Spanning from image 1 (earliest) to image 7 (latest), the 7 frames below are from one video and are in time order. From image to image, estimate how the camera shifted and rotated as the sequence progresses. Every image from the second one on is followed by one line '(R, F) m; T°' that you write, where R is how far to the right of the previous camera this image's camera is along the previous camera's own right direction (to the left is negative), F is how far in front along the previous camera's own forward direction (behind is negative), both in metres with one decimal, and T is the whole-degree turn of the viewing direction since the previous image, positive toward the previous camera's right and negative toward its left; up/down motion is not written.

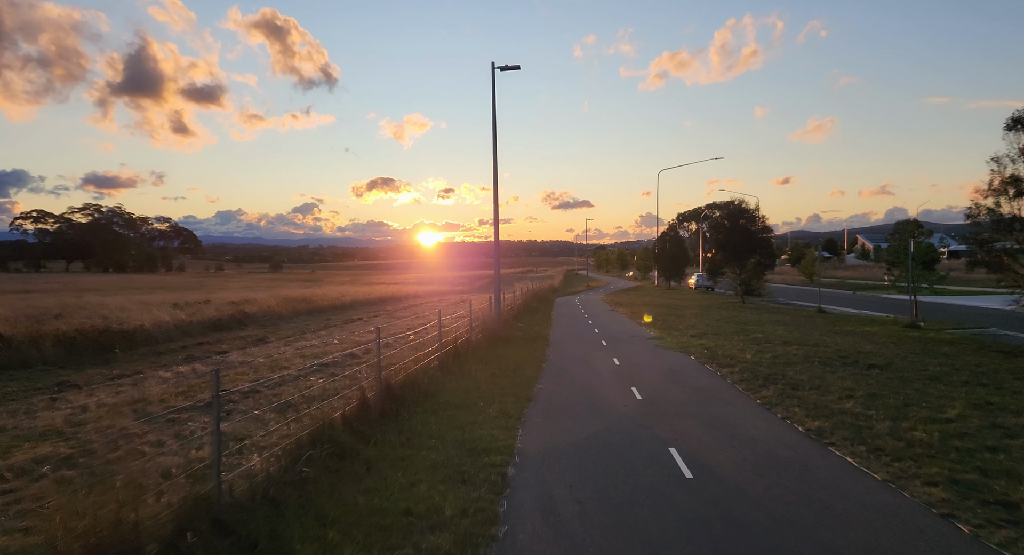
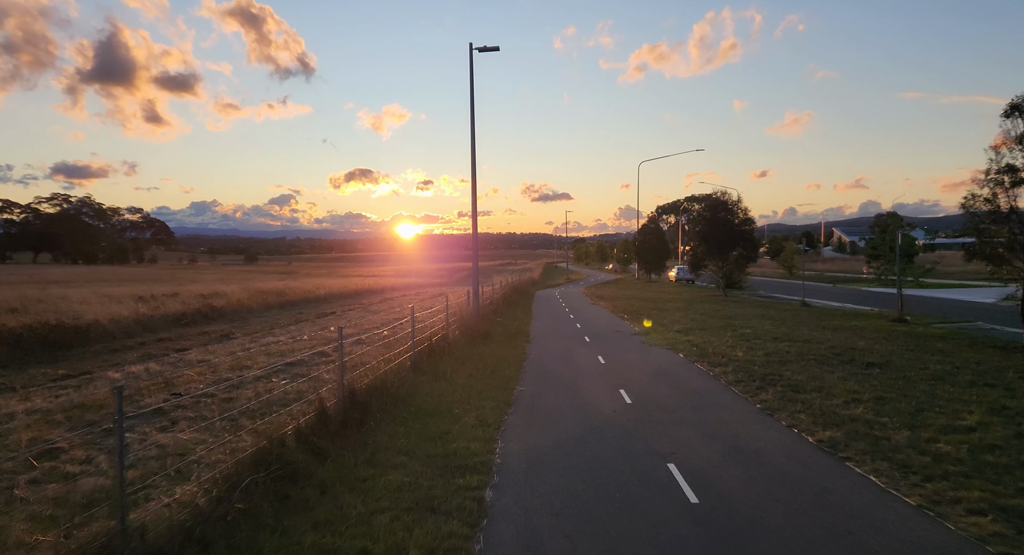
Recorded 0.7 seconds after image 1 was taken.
(0.0, +0.9) m; +2°
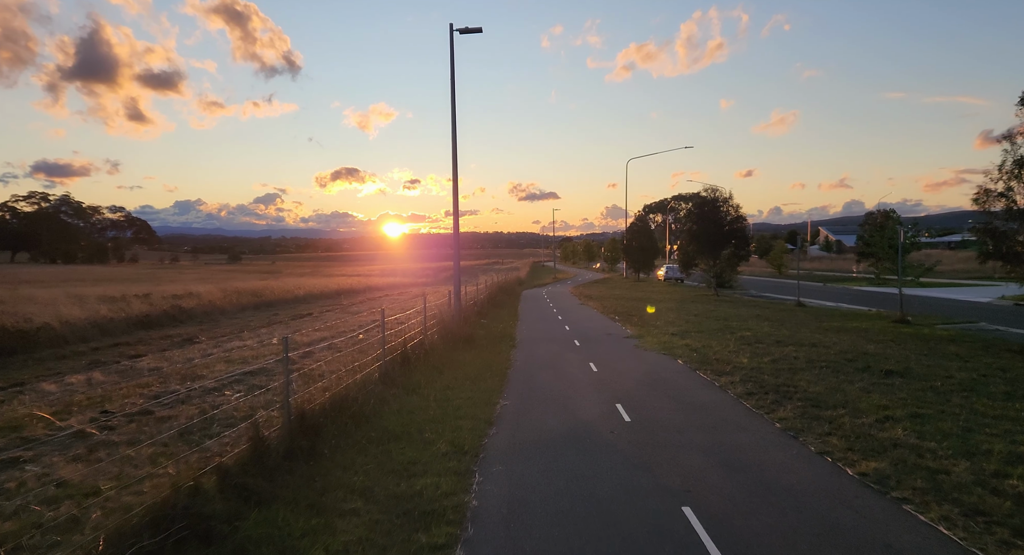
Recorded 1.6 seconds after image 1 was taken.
(+0.1, +1.3) m; +1°
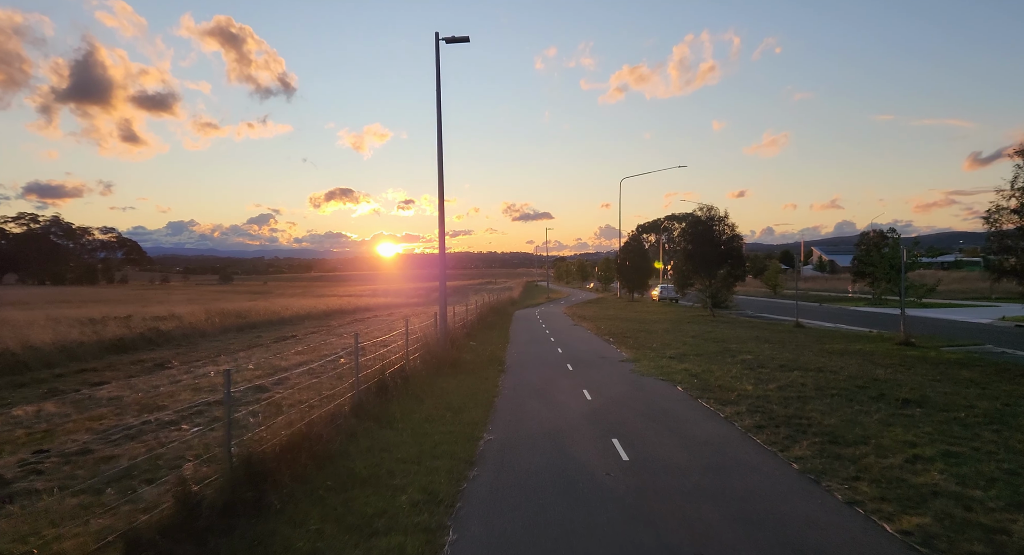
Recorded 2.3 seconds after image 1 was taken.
(+0.2, +0.8) m; +1°
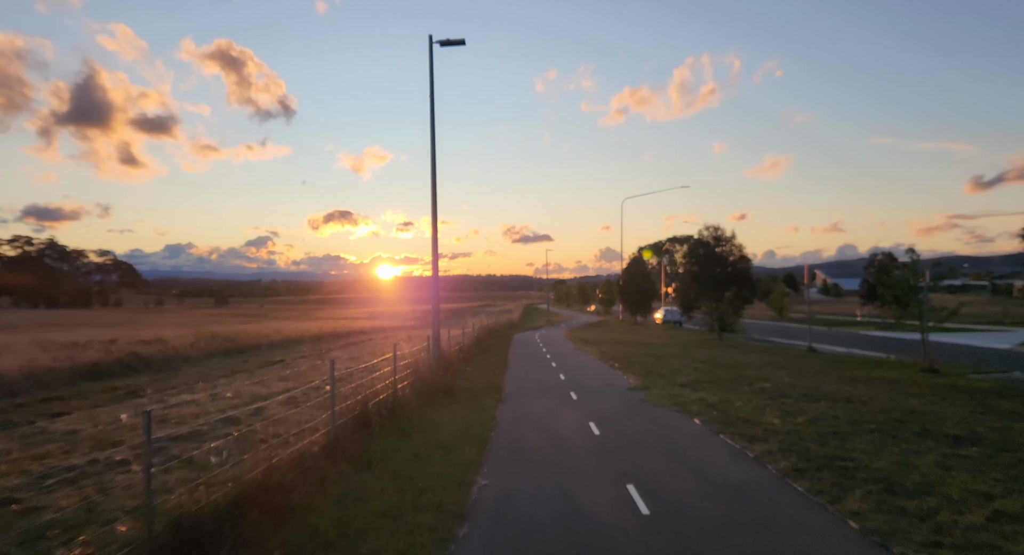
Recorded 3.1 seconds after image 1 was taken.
(0.0, +1.1) m; 0°
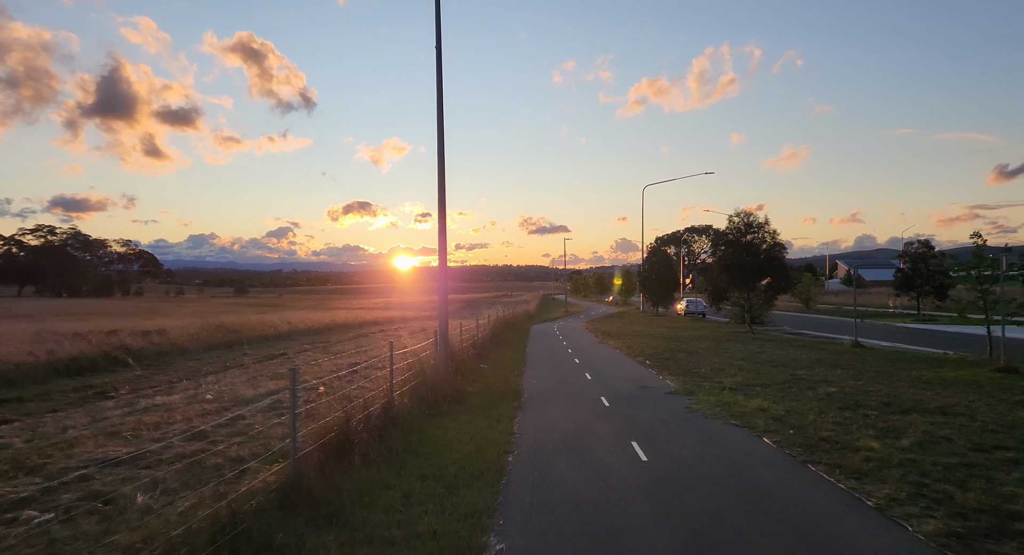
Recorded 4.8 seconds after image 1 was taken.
(-0.1, +2.4) m; -2°
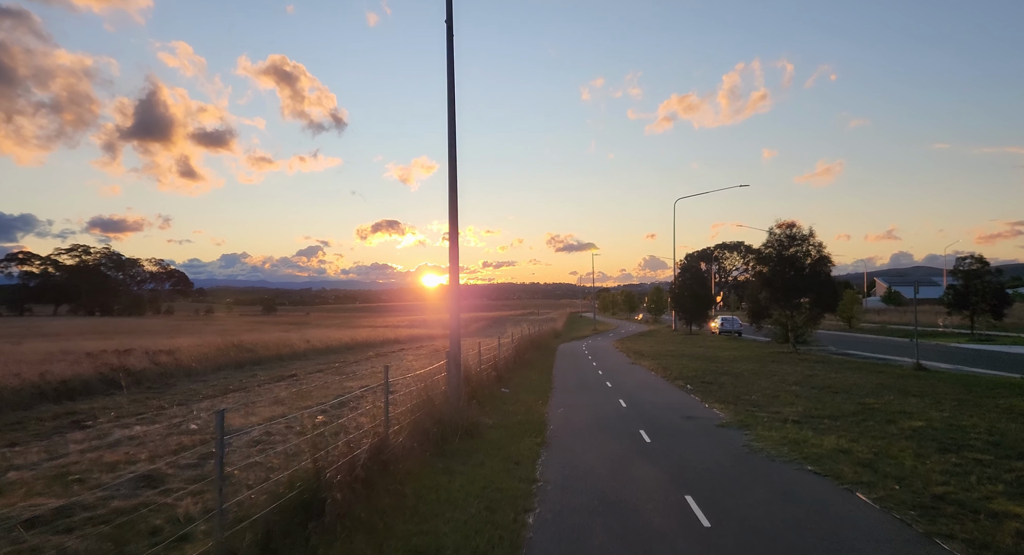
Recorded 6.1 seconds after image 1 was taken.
(+0.1, +1.8) m; -3°
